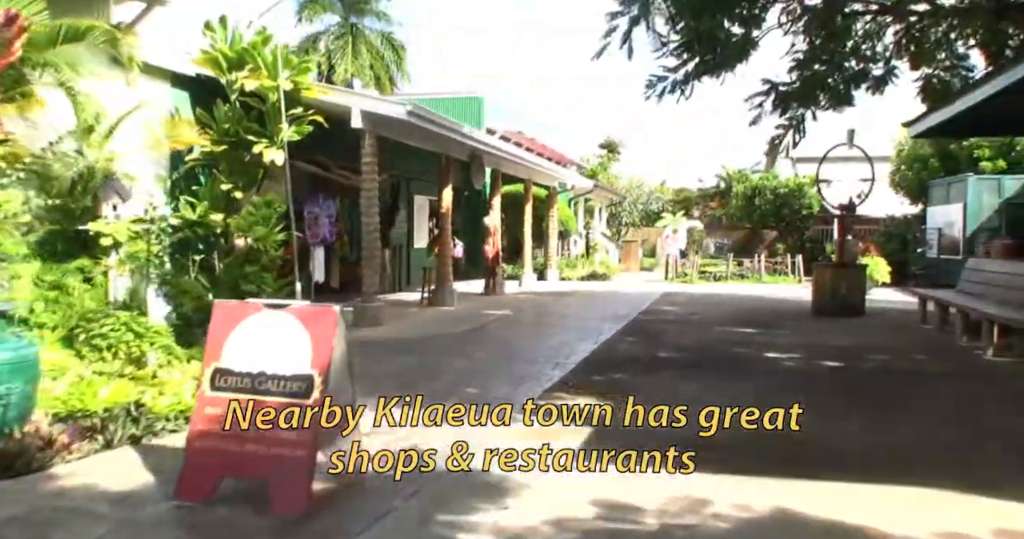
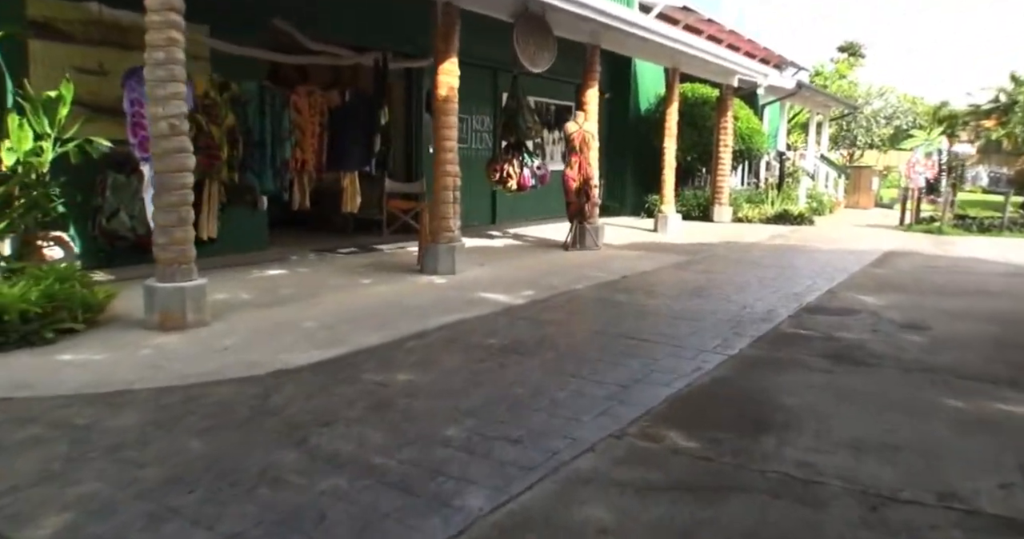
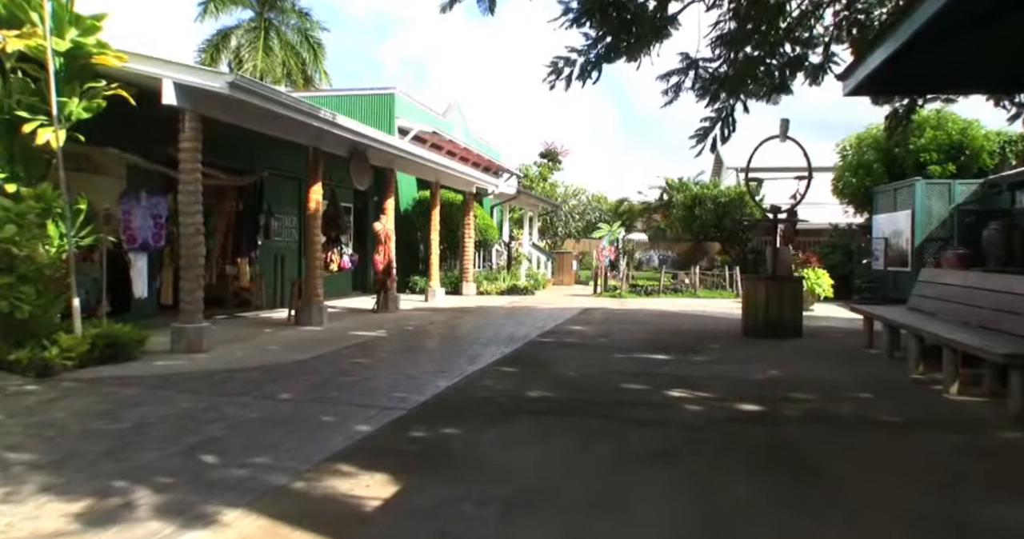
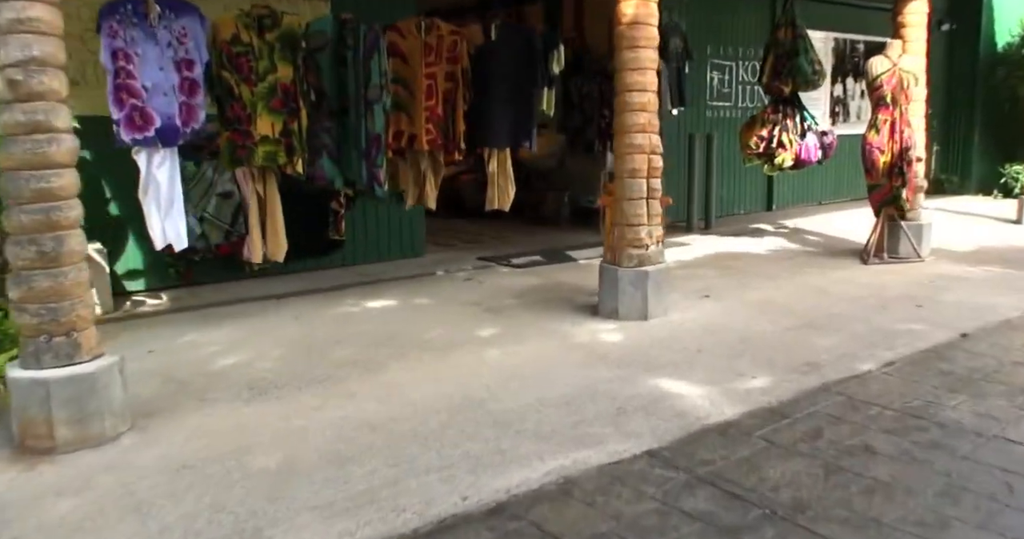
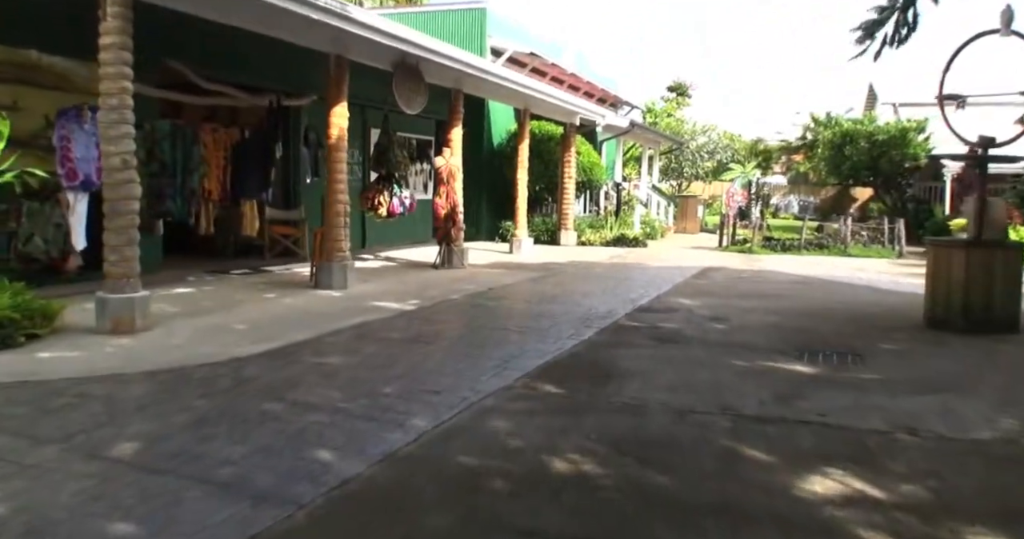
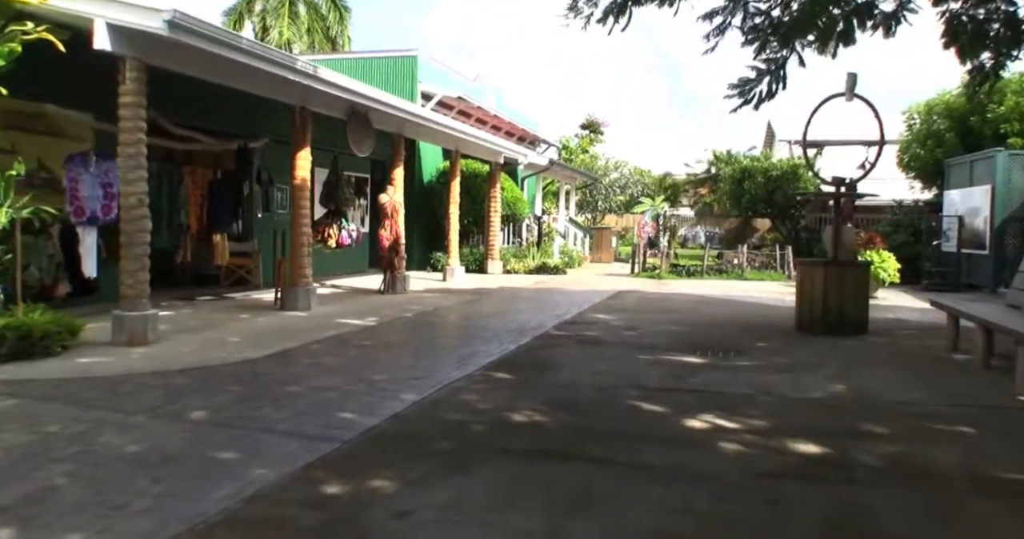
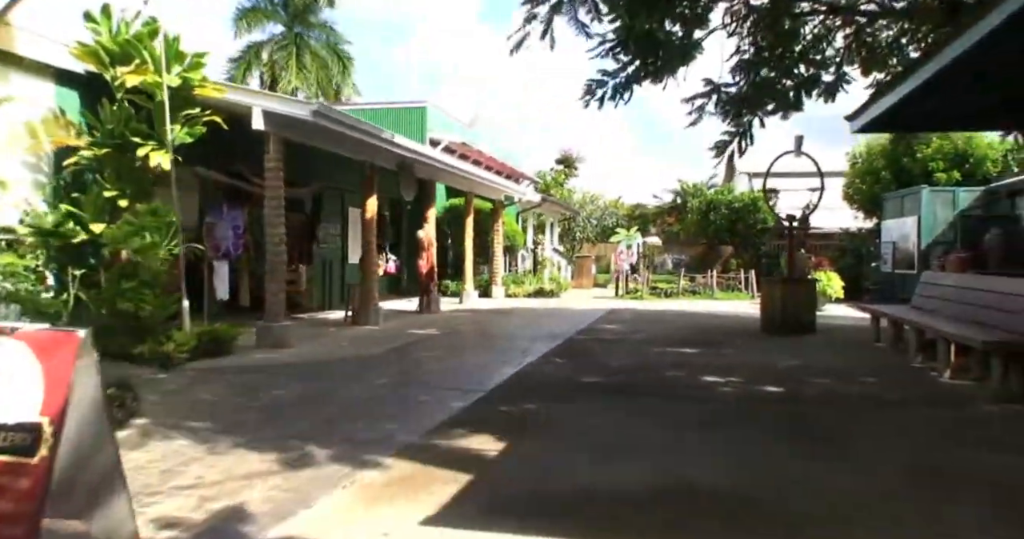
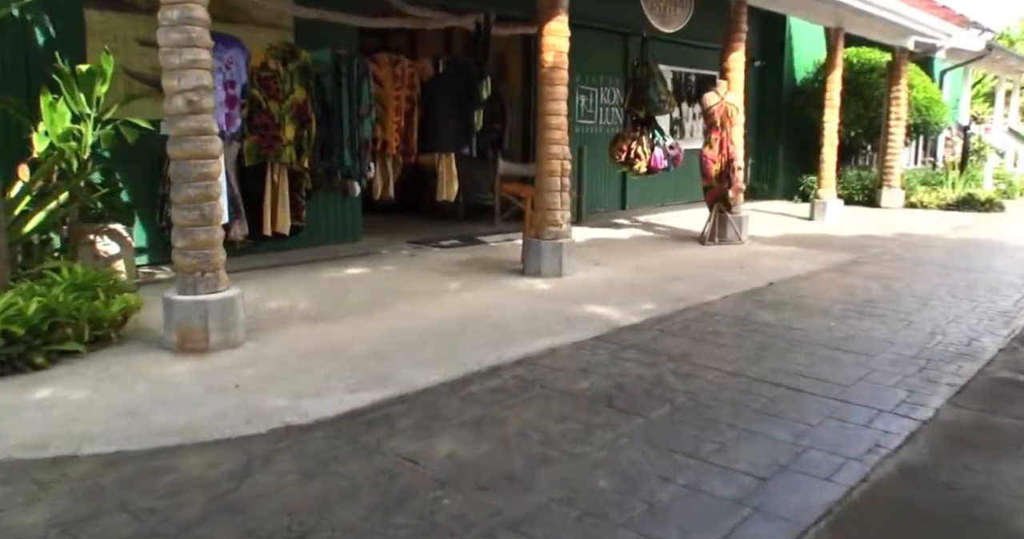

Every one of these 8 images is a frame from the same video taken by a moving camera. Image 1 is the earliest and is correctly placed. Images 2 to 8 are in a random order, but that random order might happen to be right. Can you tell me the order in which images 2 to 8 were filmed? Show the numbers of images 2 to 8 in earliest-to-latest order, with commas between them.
7, 3, 6, 5, 2, 8, 4
